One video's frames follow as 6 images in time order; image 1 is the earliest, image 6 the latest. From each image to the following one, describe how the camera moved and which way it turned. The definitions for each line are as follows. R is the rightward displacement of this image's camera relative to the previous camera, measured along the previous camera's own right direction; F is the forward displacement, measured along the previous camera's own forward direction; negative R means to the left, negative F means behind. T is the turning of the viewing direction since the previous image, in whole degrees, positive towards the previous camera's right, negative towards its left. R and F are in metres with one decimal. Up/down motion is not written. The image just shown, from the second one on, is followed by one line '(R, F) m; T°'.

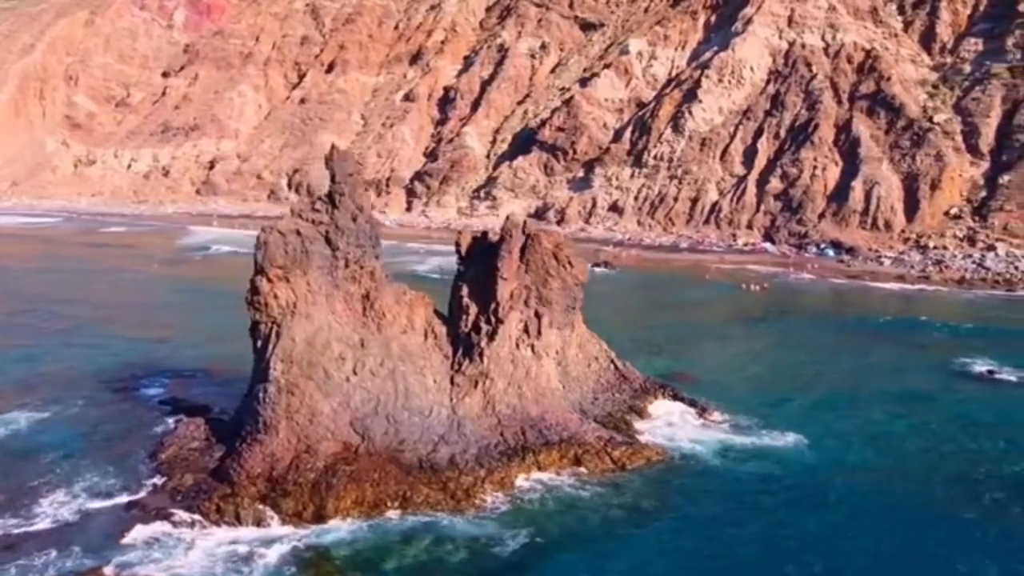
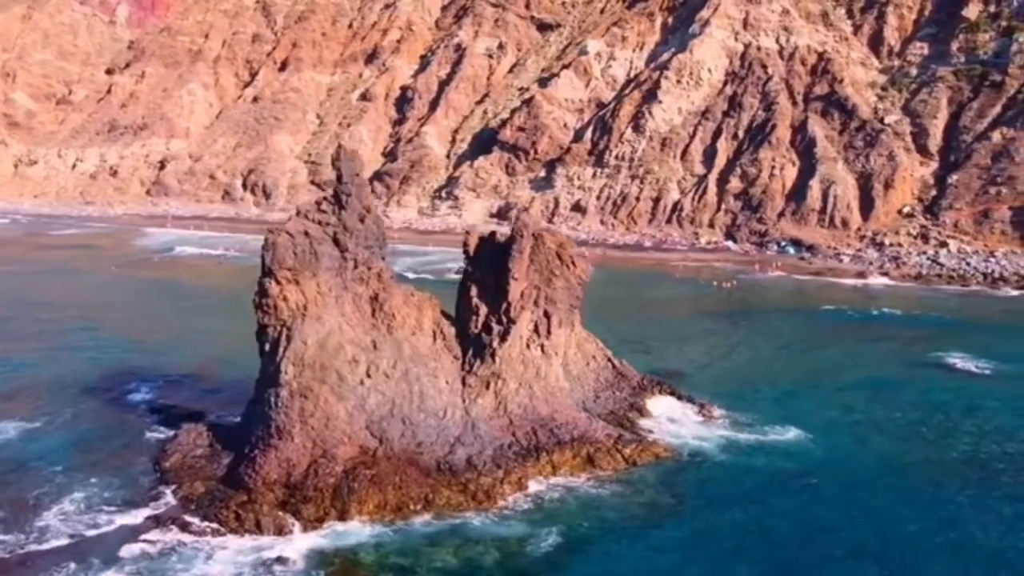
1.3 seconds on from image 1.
(-2.5, -0.2) m; +5°
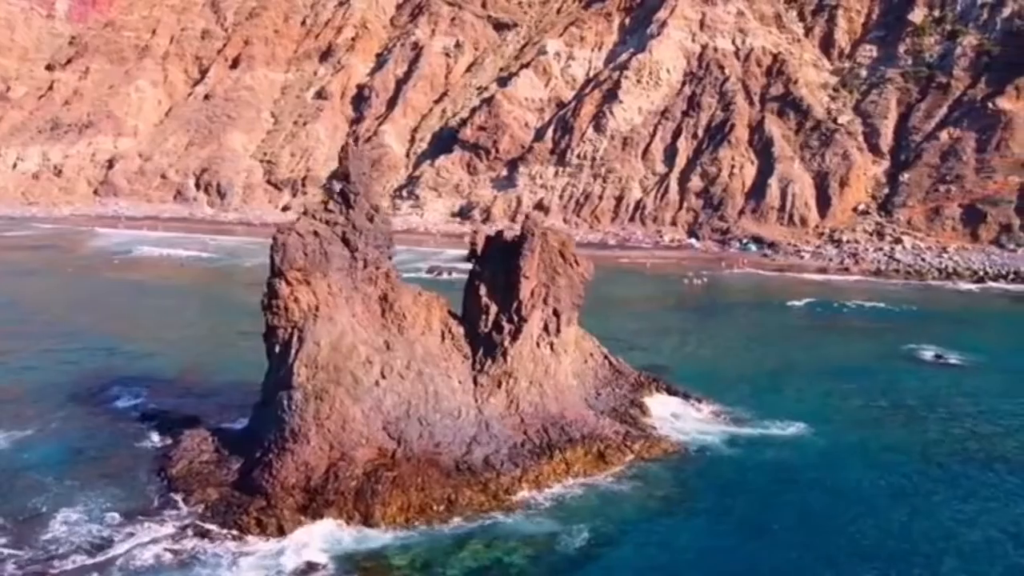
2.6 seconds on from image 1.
(-2.6, 0.0) m; +5°
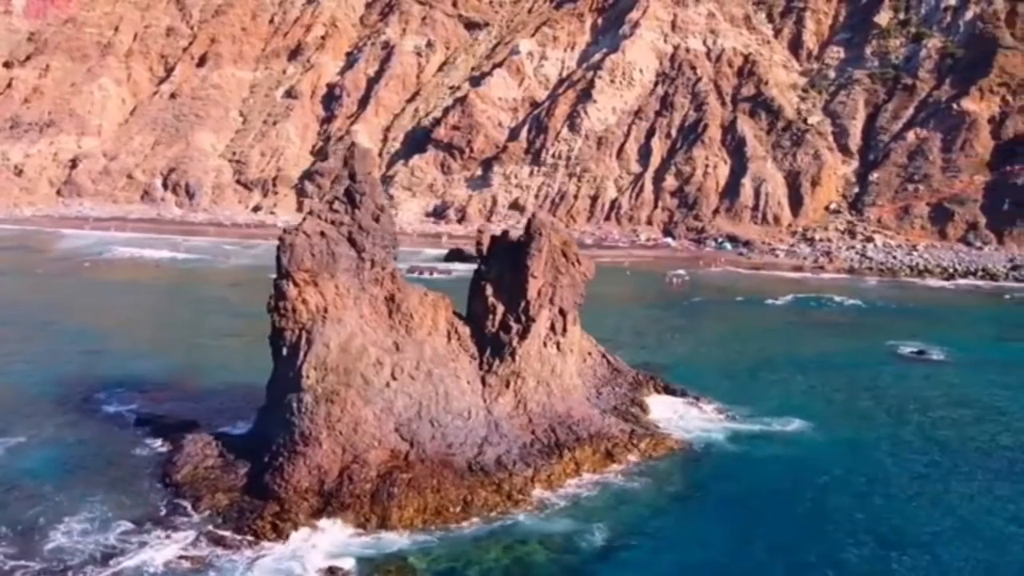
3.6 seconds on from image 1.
(-1.7, +0.1) m; +3°
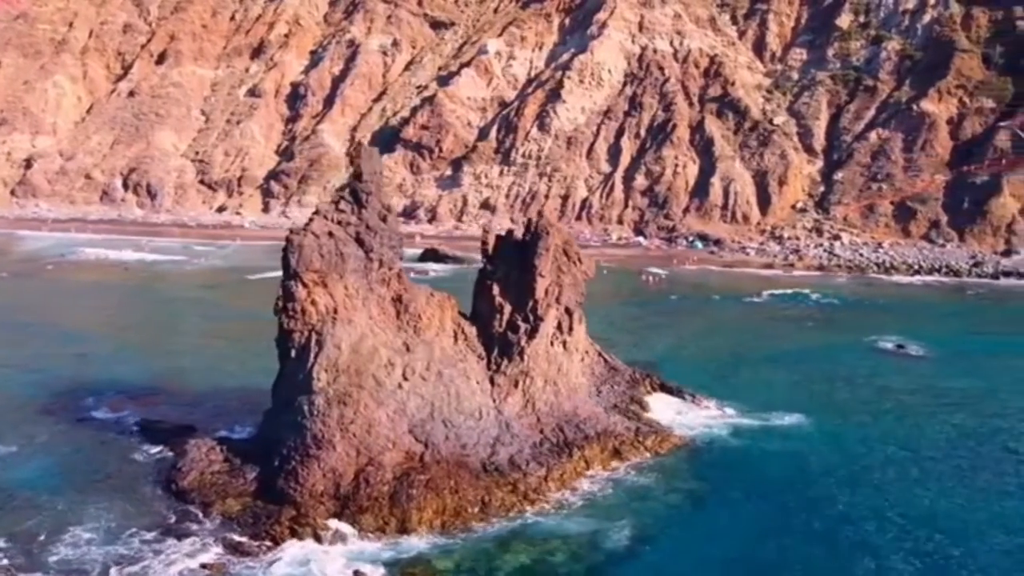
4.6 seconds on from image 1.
(-2.0, +0.2) m; +4°
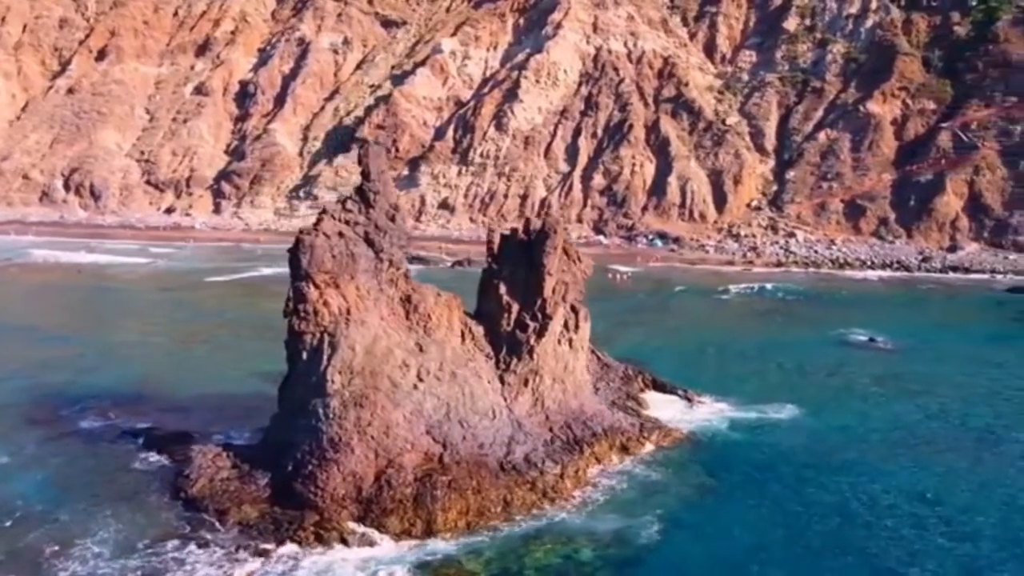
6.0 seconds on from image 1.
(-2.6, +0.4) m; +5°
